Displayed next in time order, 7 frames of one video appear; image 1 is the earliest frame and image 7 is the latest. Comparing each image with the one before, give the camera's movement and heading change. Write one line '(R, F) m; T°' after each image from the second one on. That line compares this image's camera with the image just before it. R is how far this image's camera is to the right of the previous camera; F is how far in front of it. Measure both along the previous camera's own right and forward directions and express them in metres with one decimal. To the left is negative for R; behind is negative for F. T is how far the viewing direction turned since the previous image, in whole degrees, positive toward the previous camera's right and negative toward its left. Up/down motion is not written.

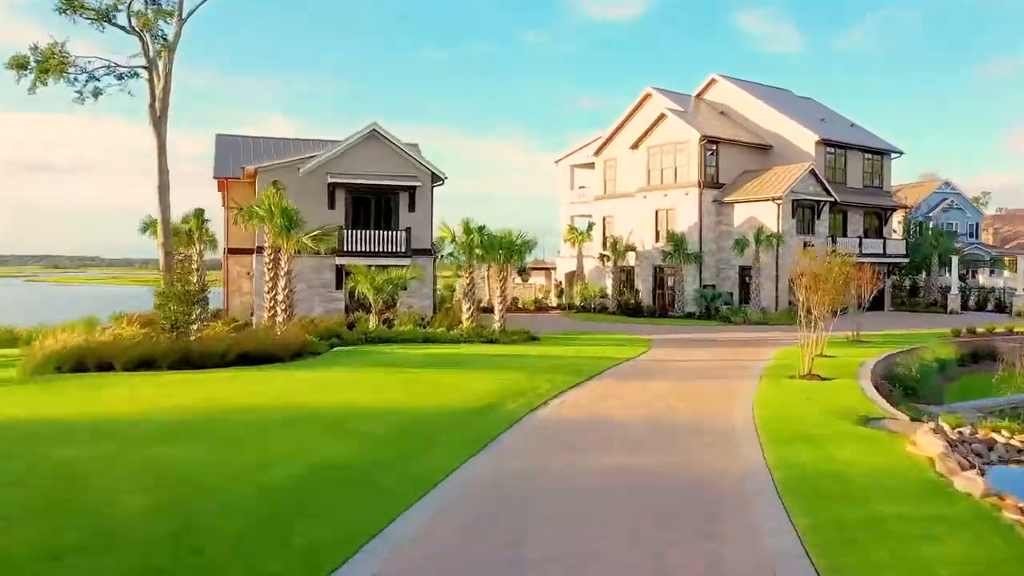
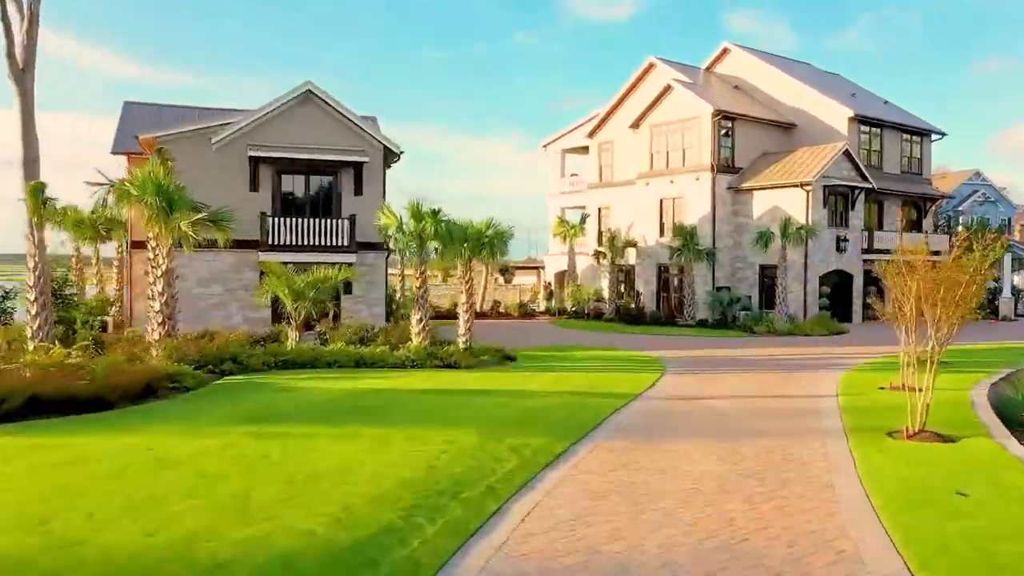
(+0.6, +5.5) m; 0°
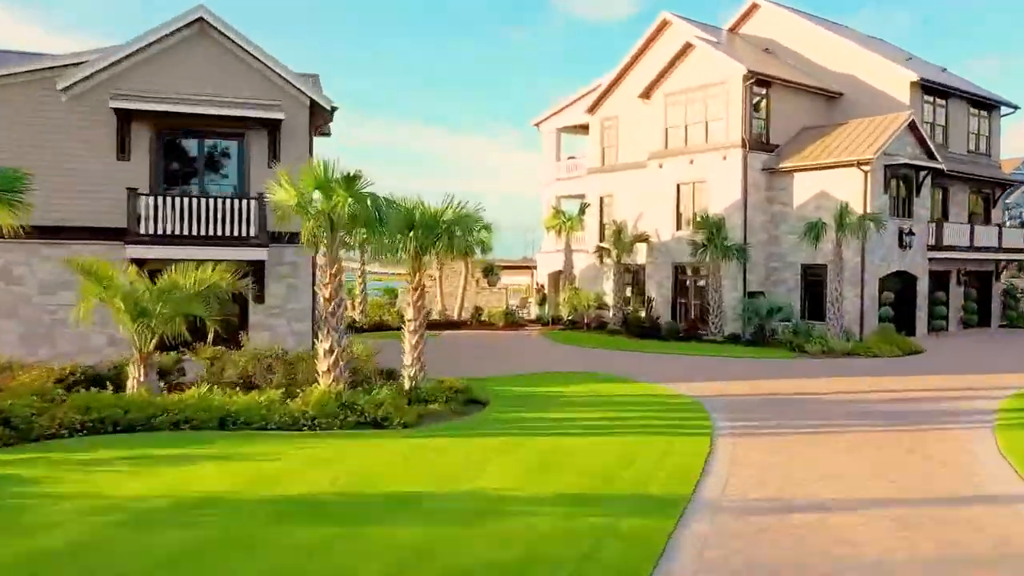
(+0.4, +5.9) m; 0°
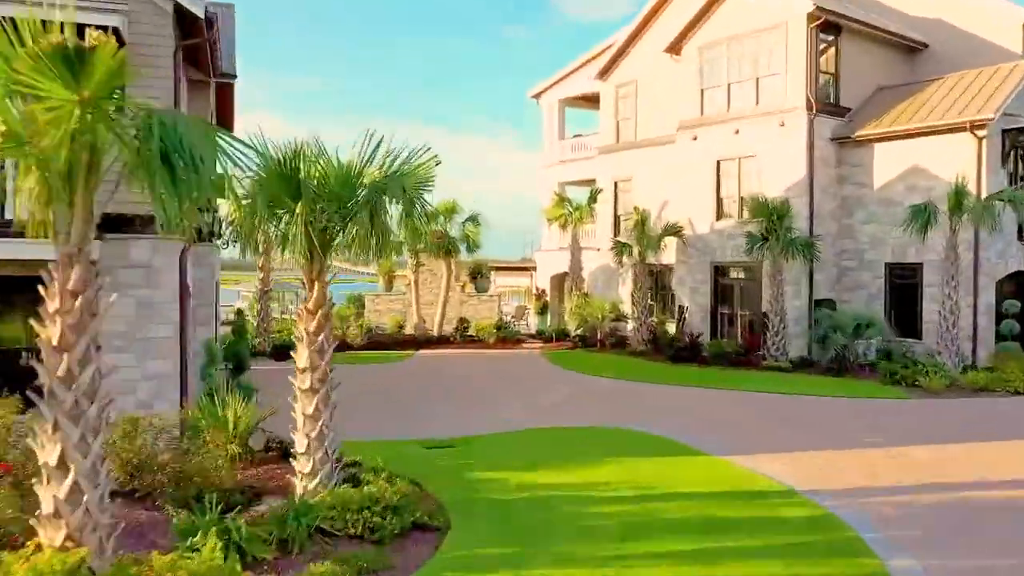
(+0.2, +5.8) m; 0°
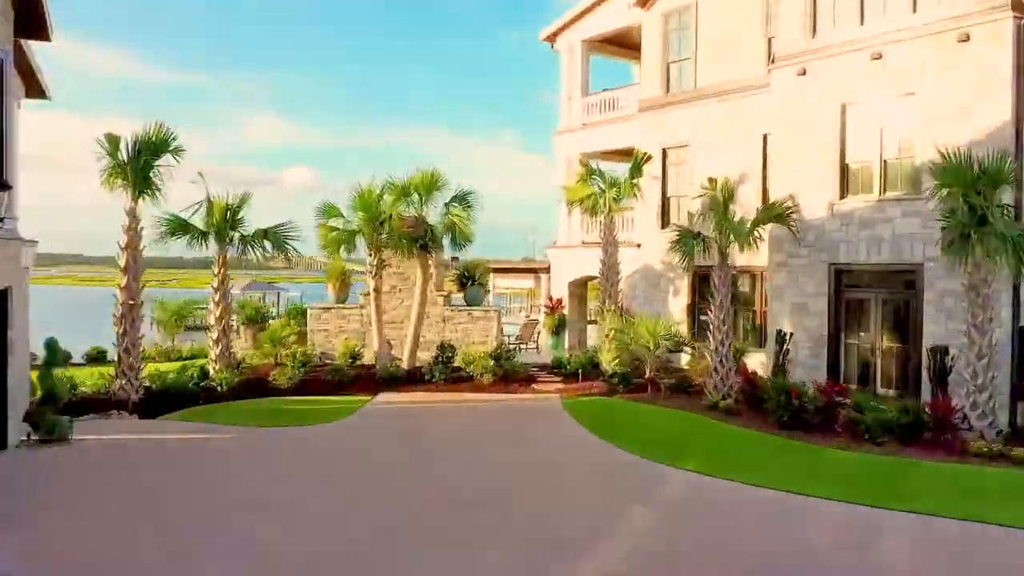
(-0.1, +7.3) m; 0°
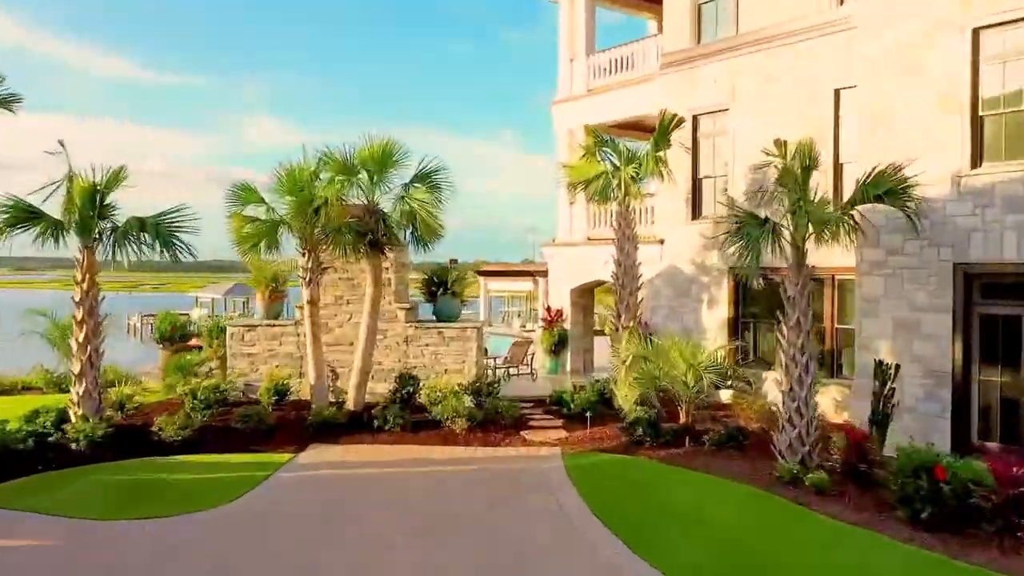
(+0.2, +4.1) m; 0°
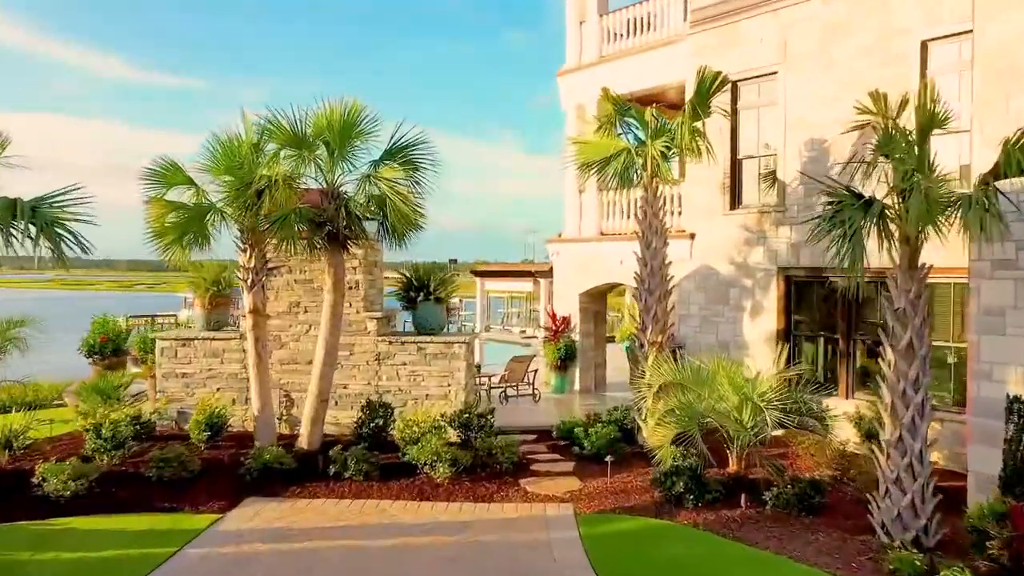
(0.0, +2.5) m; 0°
